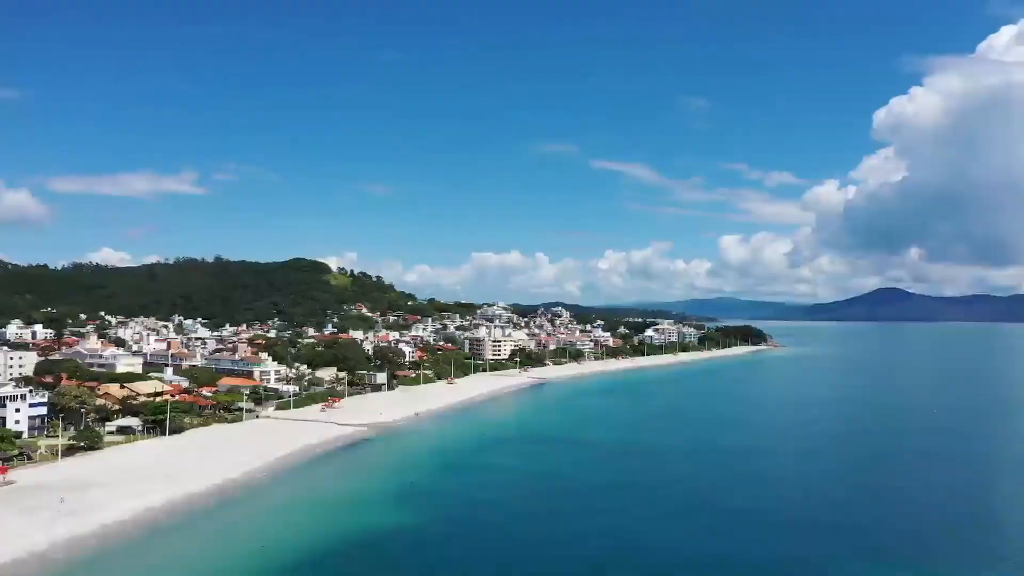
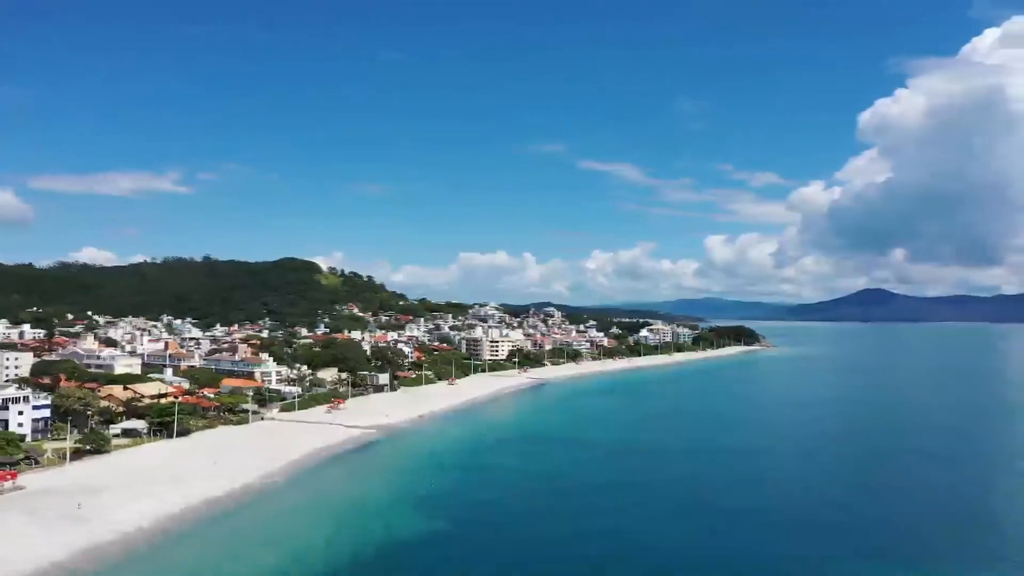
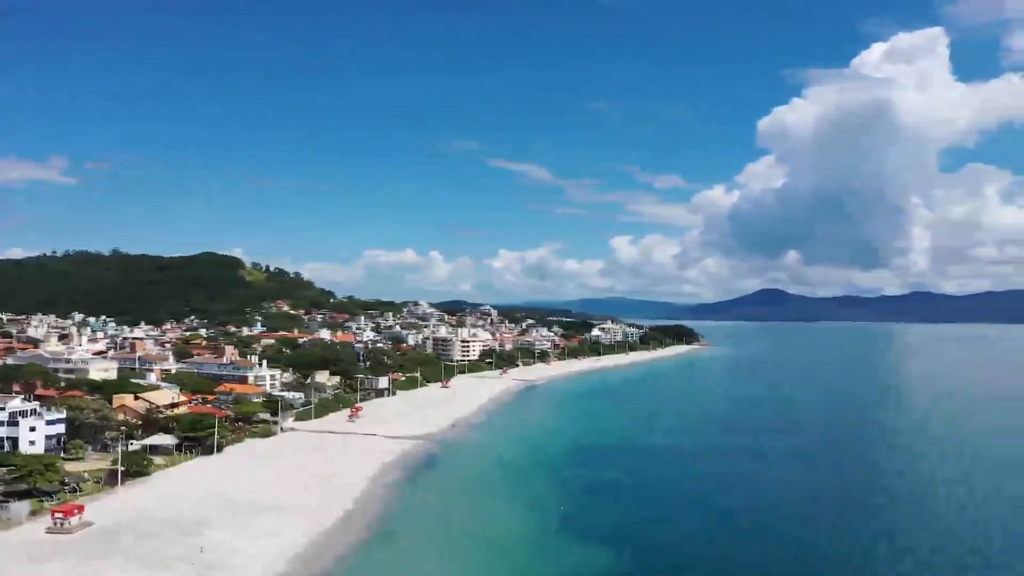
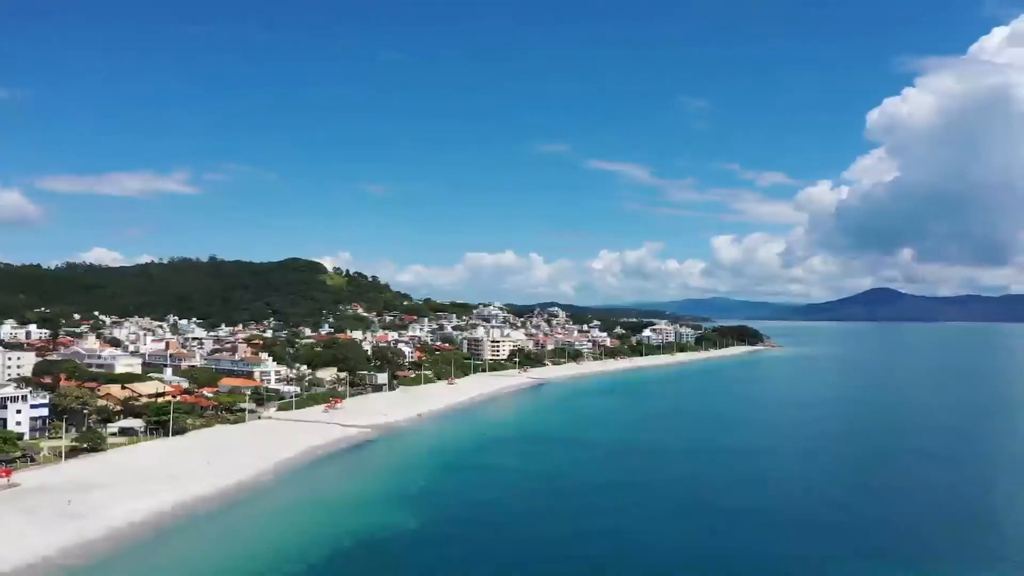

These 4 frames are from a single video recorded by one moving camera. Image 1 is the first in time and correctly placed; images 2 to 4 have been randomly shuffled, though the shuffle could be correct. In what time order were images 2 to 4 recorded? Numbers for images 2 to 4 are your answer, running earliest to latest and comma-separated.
4, 2, 3
